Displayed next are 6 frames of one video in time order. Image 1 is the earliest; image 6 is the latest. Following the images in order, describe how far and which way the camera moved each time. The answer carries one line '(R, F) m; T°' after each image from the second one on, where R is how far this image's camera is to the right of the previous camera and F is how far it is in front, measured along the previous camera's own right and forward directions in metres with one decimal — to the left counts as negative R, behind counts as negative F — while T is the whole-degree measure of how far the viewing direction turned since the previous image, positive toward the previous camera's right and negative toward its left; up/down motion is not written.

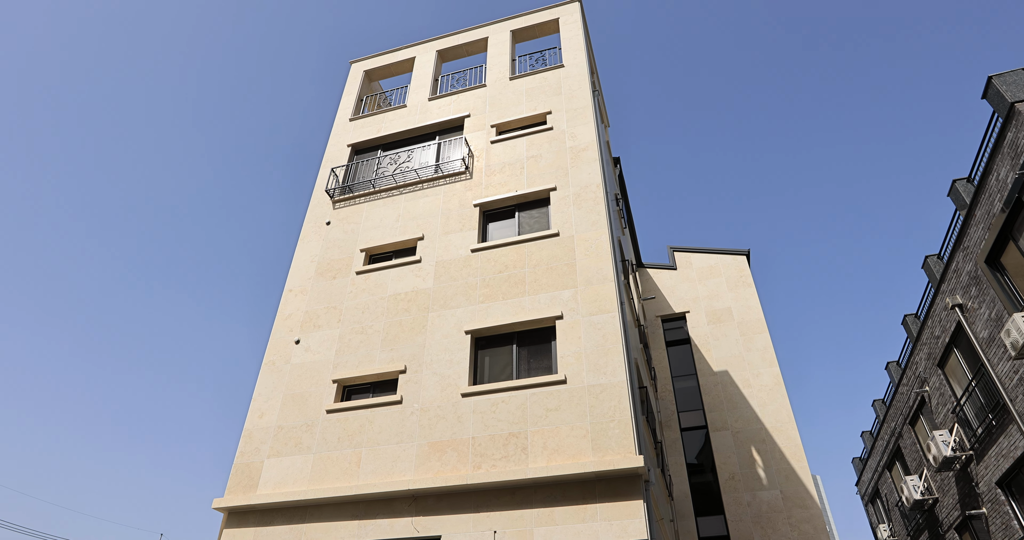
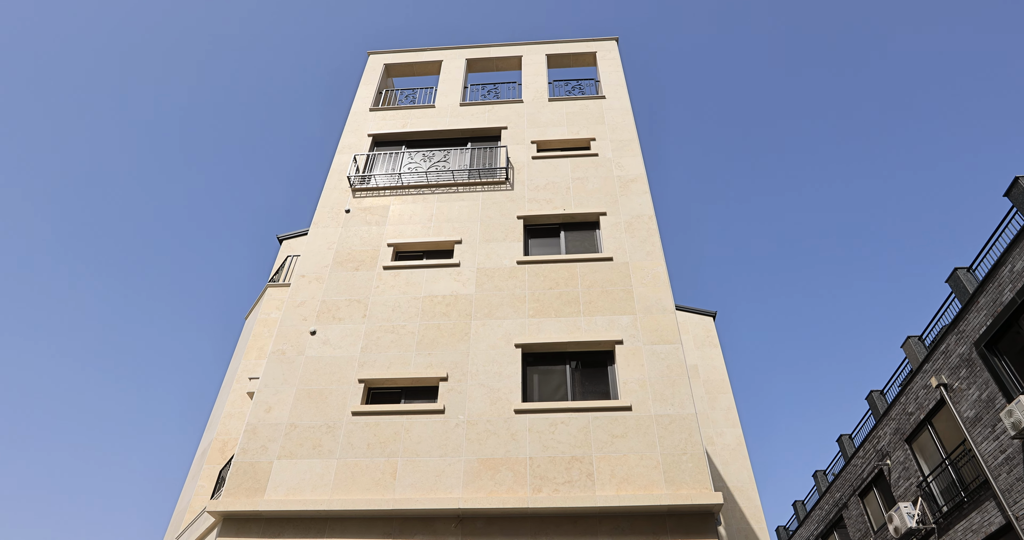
(-3.2, +1.0) m; +9°
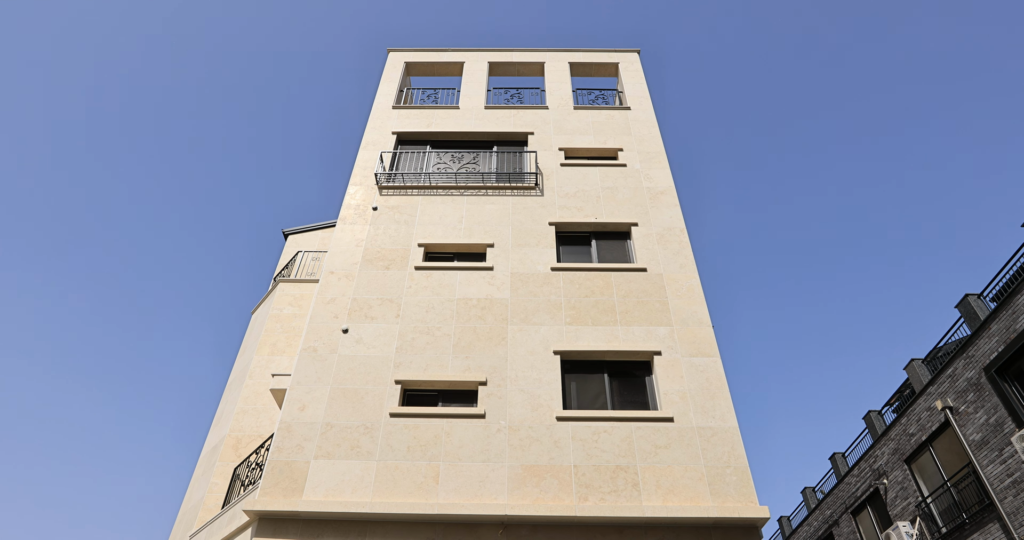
(-1.4, +0.1) m; +3°
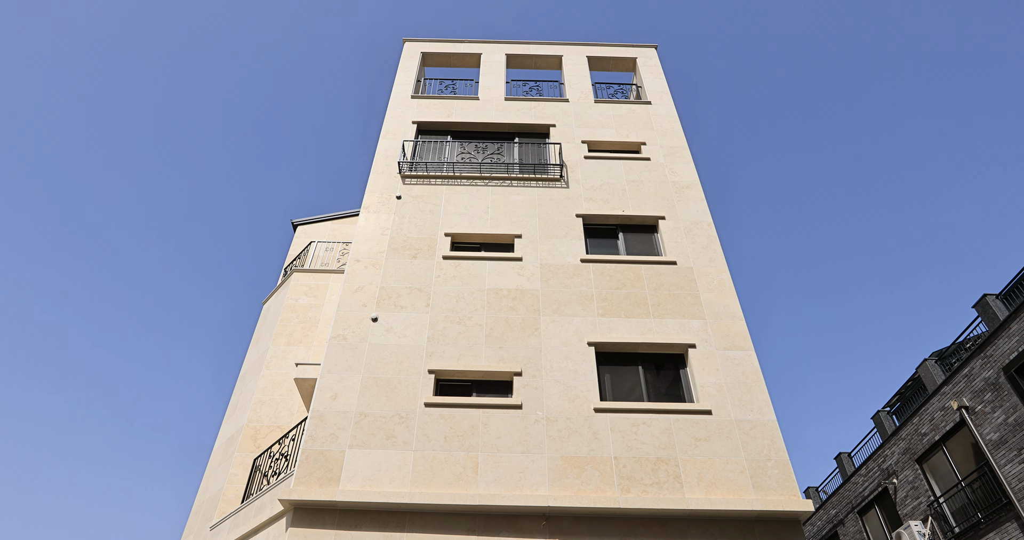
(-1.0, +0.2) m; +1°
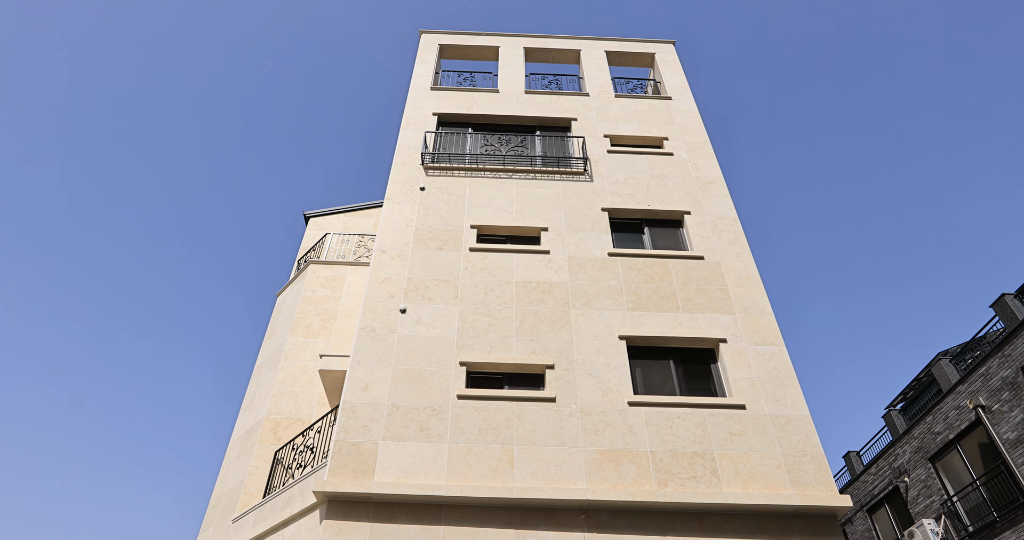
(-0.8, +0.1) m; +1°
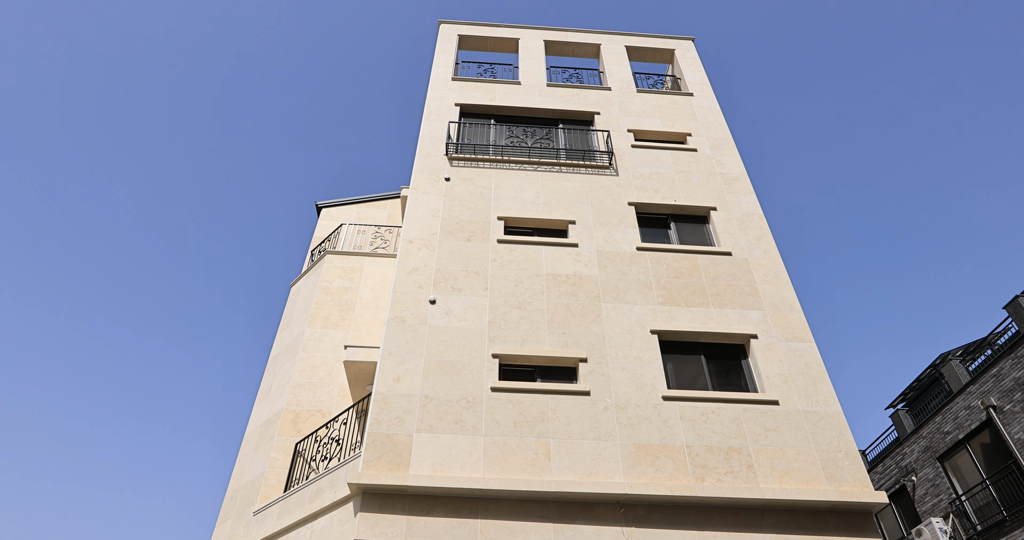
(-0.8, +0.1) m; +1°
